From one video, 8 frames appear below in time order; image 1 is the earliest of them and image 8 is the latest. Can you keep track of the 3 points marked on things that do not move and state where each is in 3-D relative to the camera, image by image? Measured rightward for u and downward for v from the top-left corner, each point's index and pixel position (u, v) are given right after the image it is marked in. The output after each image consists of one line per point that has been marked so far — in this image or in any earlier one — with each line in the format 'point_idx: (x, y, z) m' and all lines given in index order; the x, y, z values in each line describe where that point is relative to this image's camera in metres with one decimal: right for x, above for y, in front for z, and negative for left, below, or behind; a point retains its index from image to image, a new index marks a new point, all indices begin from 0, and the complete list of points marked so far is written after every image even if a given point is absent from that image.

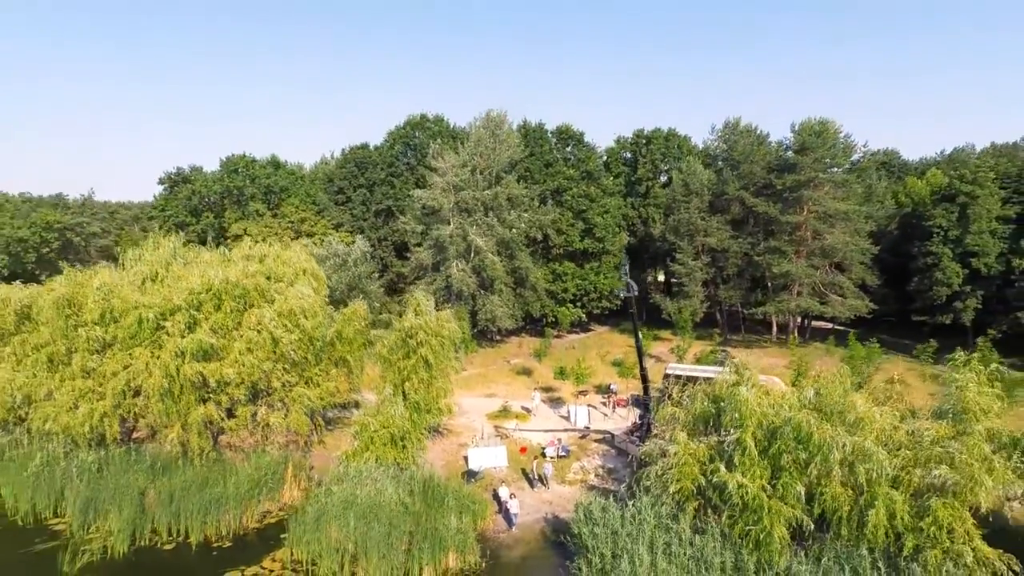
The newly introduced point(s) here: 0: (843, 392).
0: (+6.4, -2.1, +11.4) m
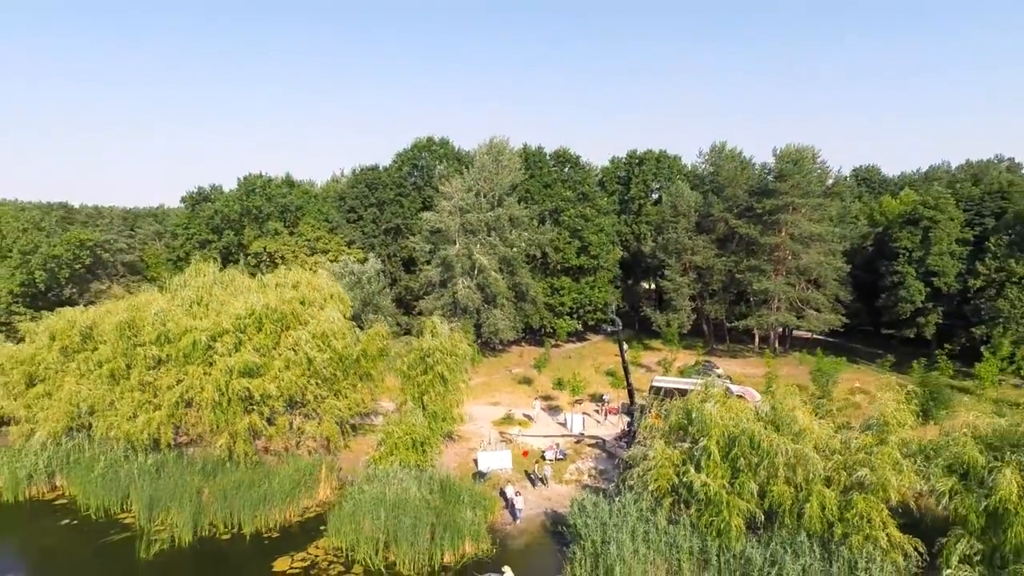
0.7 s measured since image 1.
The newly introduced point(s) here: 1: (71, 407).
0: (+6.5, -2.8, +13.9) m
1: (-14.2, -3.8, +18.8) m
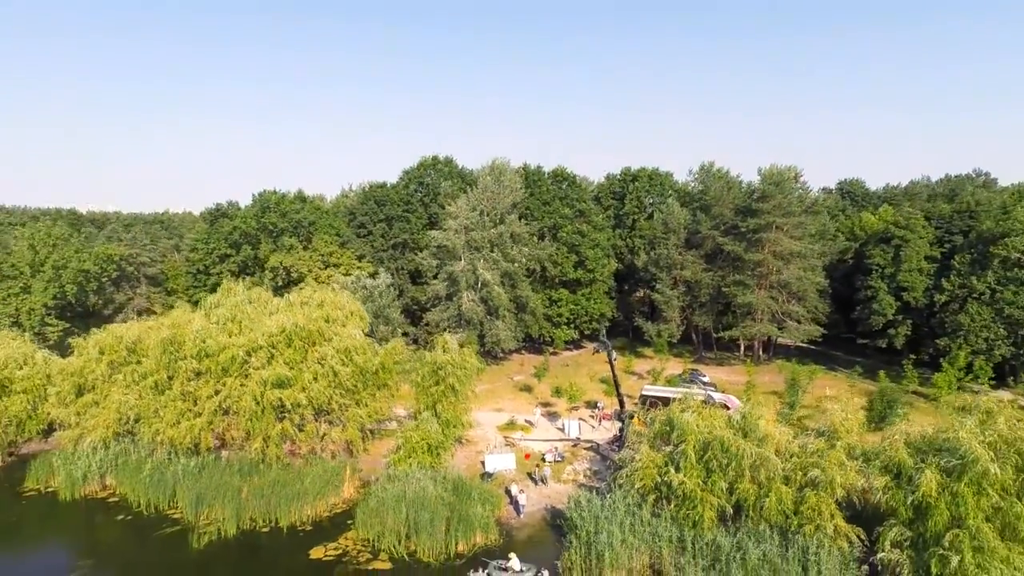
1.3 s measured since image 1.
0: (+6.7, -3.5, +16.1) m
1: (-14.0, -4.5, +21.0) m
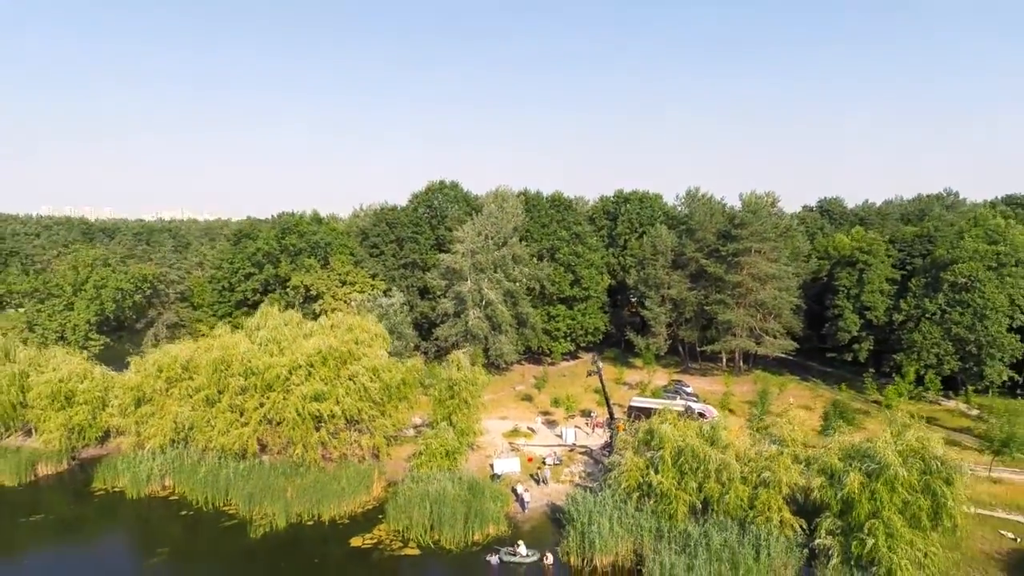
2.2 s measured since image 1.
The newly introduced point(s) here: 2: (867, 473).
0: (+6.9, -4.7, +19.5) m
1: (-13.8, -5.6, +24.2) m
2: (+10.0, -5.2, +16.7) m
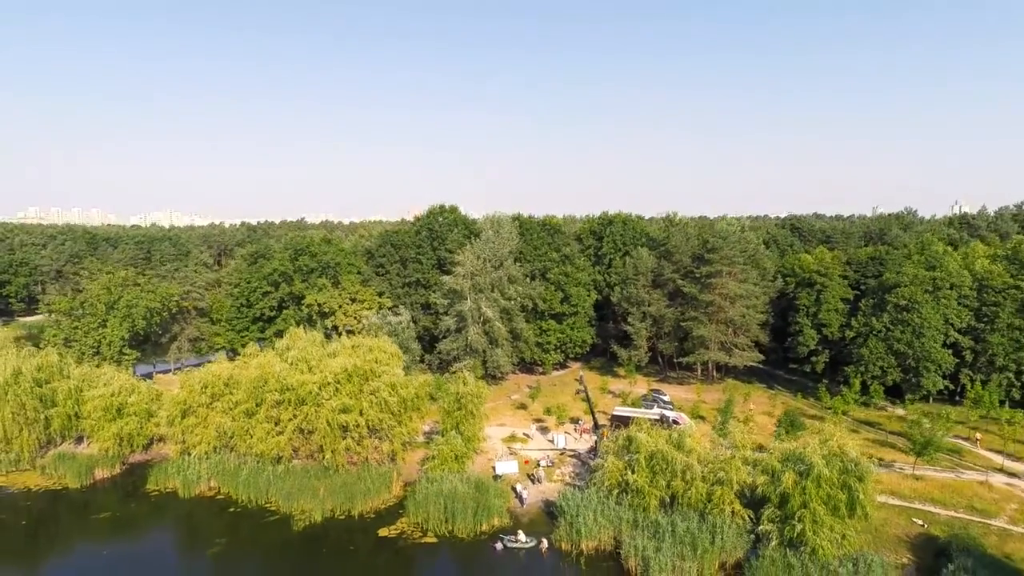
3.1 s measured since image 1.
0: (+7.0, -5.9, +23.6) m
1: (-13.9, -6.9, +27.8) m
2: (+10.1, -6.5, +20.8) m
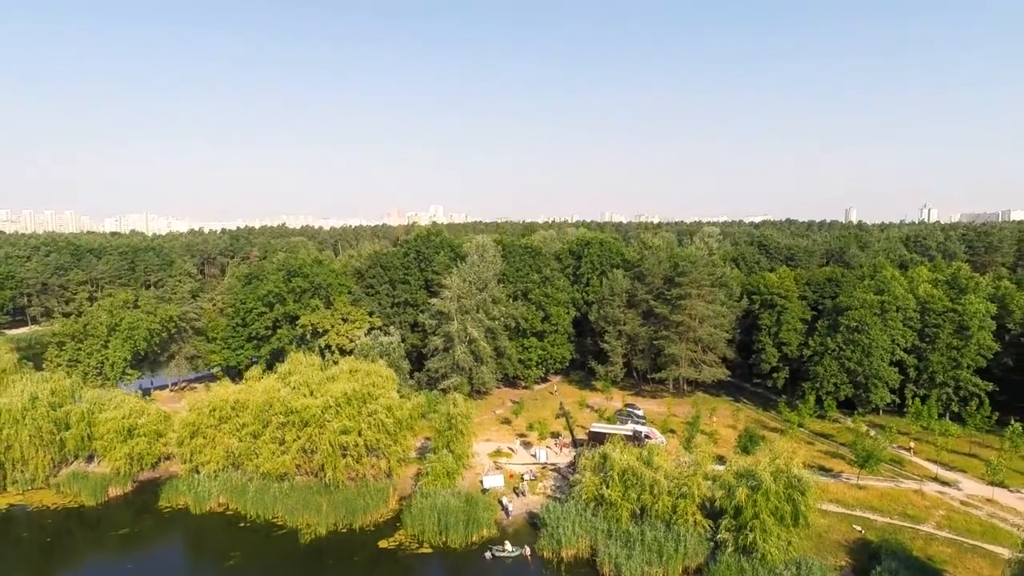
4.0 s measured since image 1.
0: (+6.4, -7.5, +26.5) m
1: (-14.5, -8.4, +30.1) m
2: (+9.7, -8.0, +23.8) m
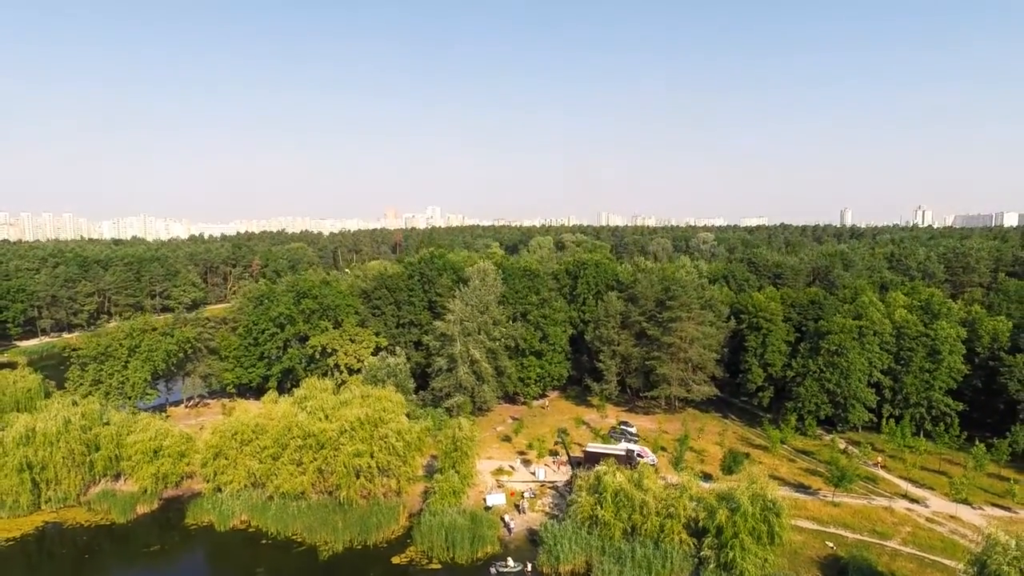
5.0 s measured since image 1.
0: (+6.5, -9.3, +28.9) m
1: (-14.5, -10.2, +32.3) m
2: (+9.8, -9.8, +26.3) m
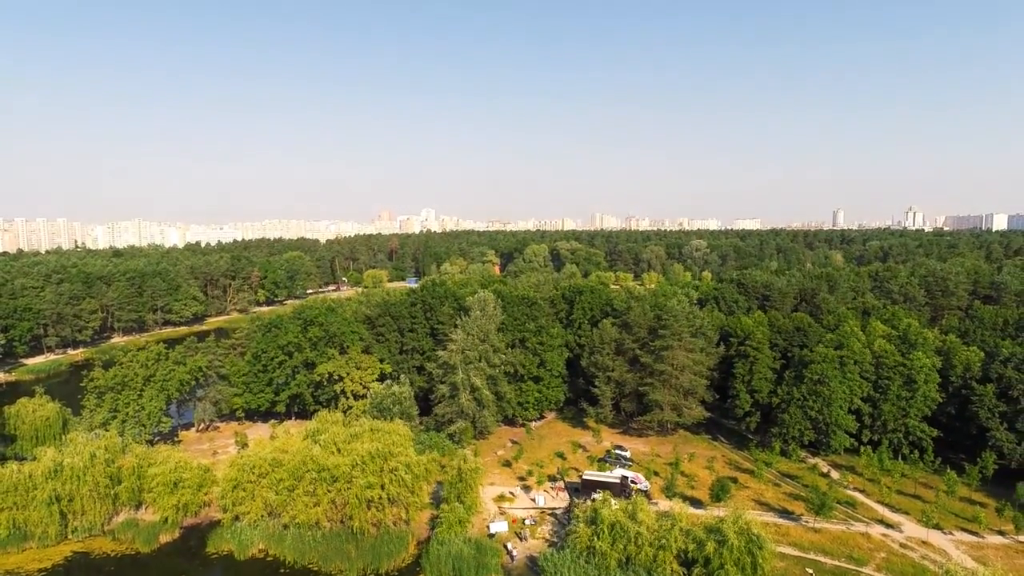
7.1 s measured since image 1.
0: (+6.7, -11.7, +31.1) m
1: (-14.4, -12.6, +34.3) m
2: (+10.0, -12.3, +28.5) m
